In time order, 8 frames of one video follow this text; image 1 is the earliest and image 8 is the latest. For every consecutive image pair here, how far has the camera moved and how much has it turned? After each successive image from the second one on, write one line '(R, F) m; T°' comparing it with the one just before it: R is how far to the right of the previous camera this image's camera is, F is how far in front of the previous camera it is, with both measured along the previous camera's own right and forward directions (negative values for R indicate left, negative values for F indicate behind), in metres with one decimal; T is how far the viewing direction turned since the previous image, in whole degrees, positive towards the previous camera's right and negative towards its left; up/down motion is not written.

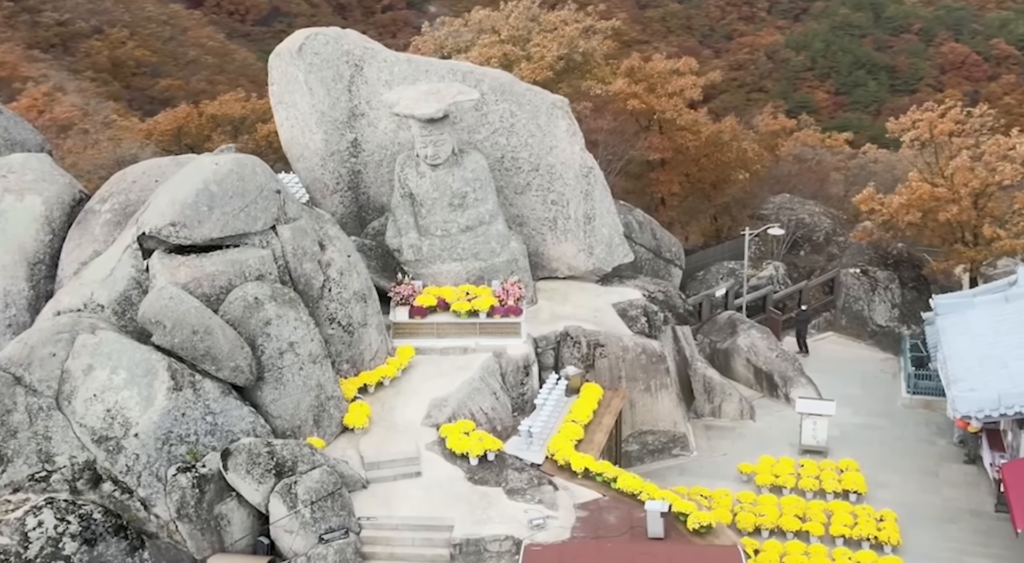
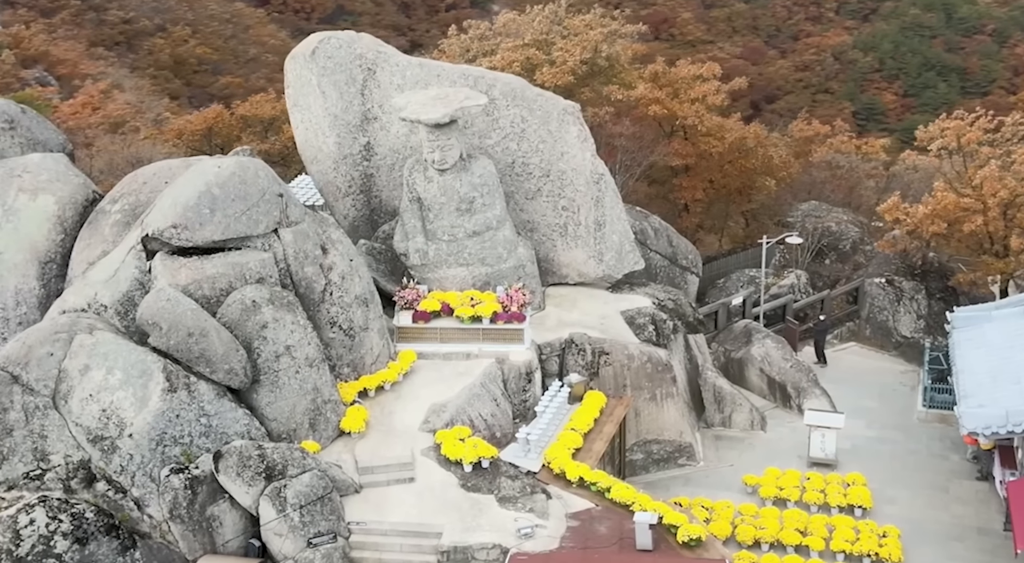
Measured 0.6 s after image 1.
(+0.5, +0.1) m; -2°
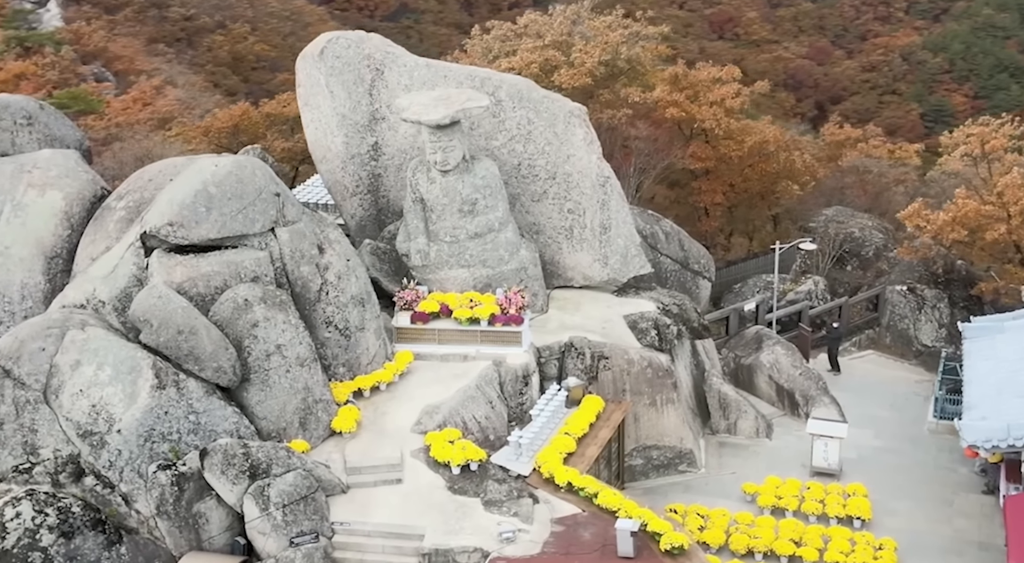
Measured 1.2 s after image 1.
(+0.6, +0.1) m; -2°
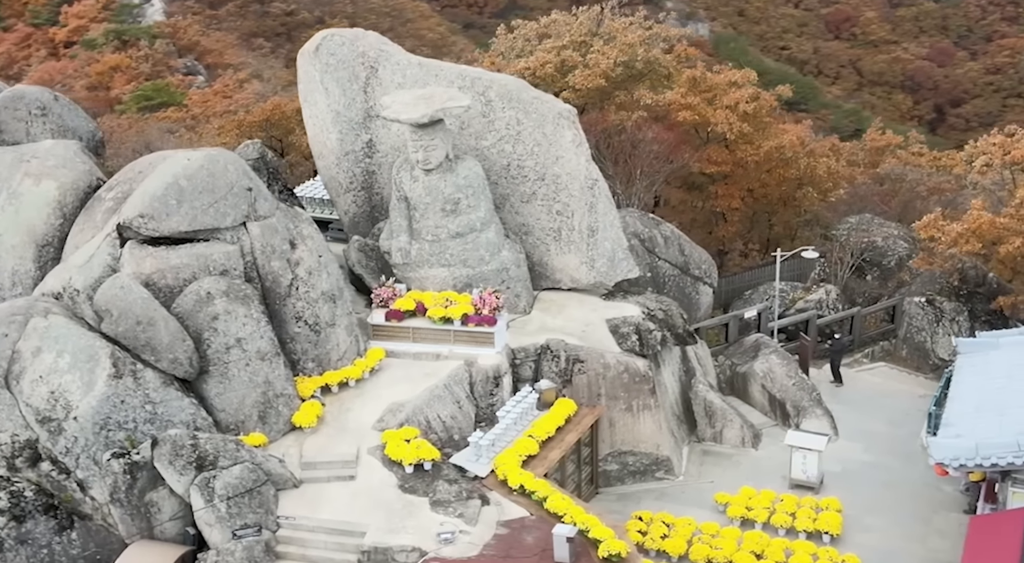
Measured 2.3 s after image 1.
(+1.2, +0.1) m; -3°
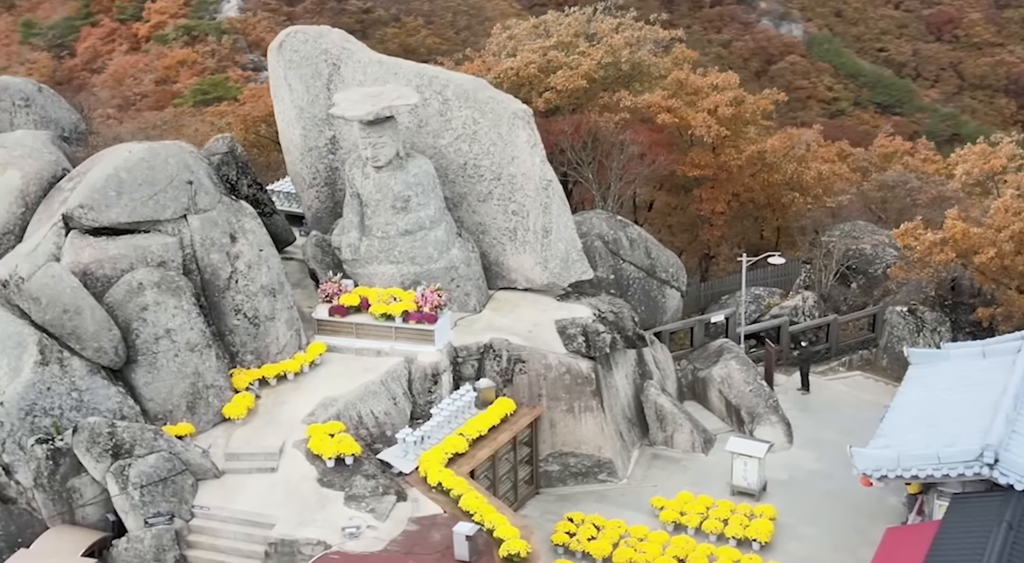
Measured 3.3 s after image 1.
(+1.3, 0.0) m; -2°
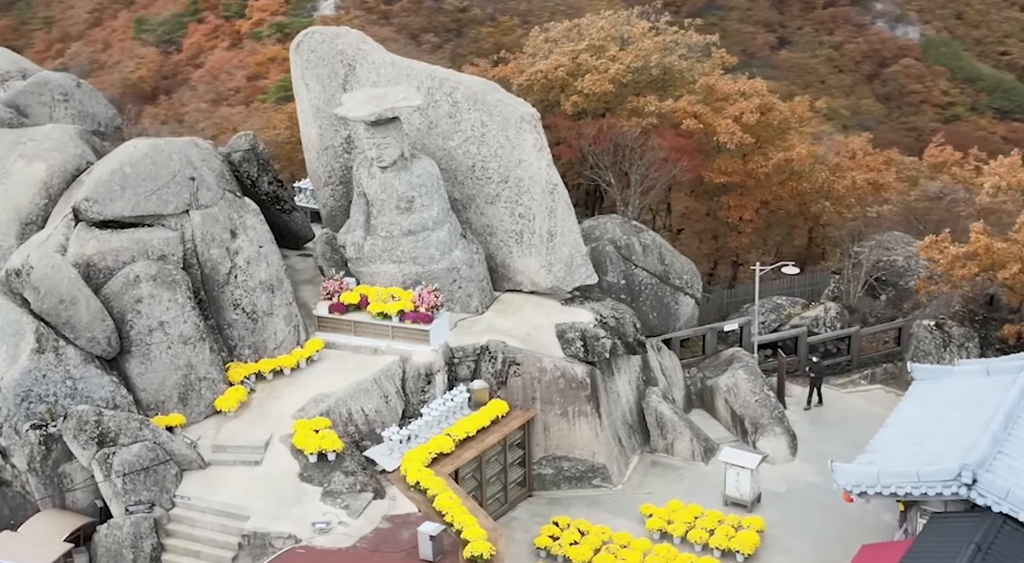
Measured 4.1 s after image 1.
(+0.9, 0.0) m; -3°
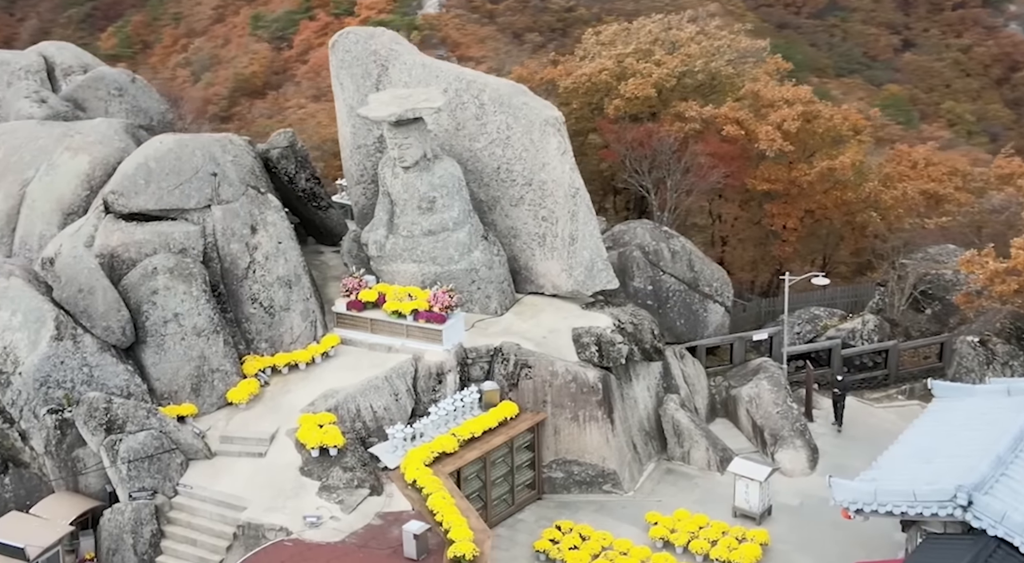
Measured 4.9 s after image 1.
(+0.9, 0.0) m; -4°
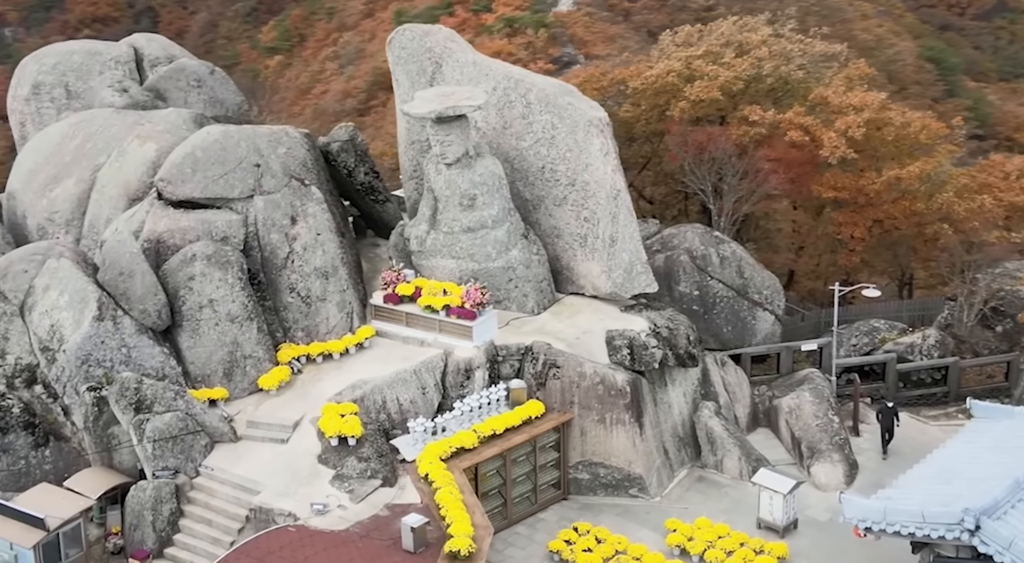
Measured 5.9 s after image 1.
(+1.0, 0.0) m; -5°
